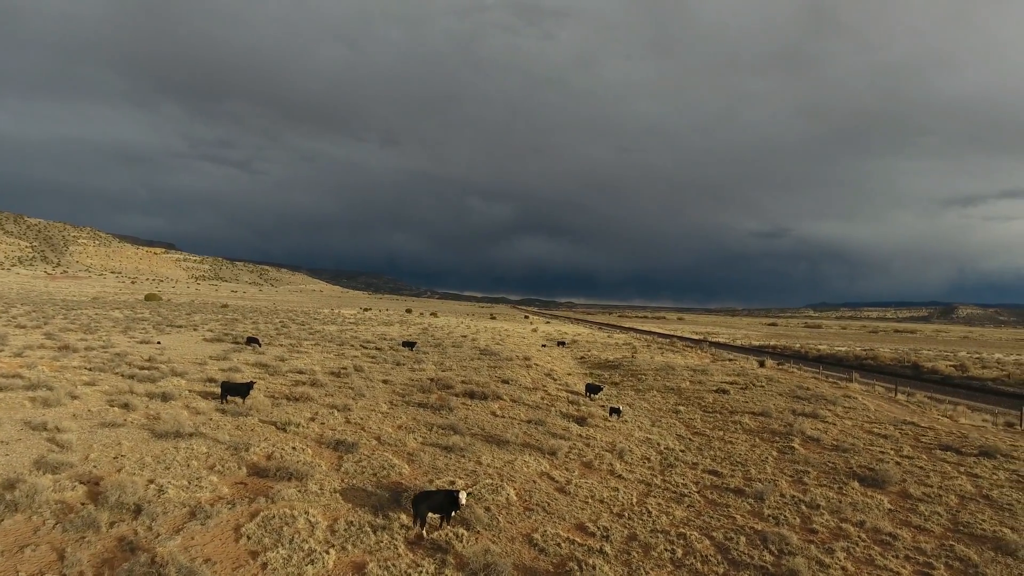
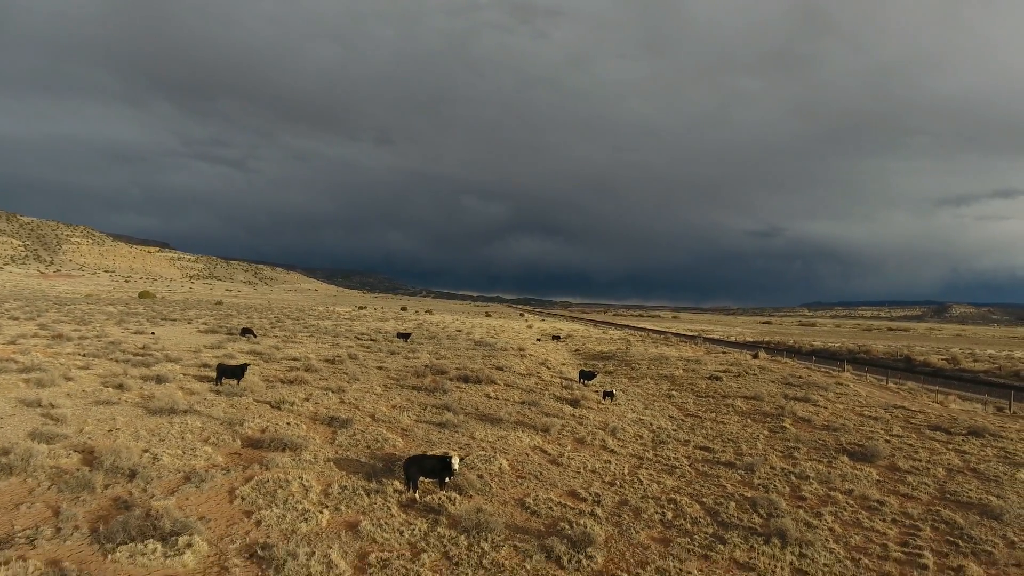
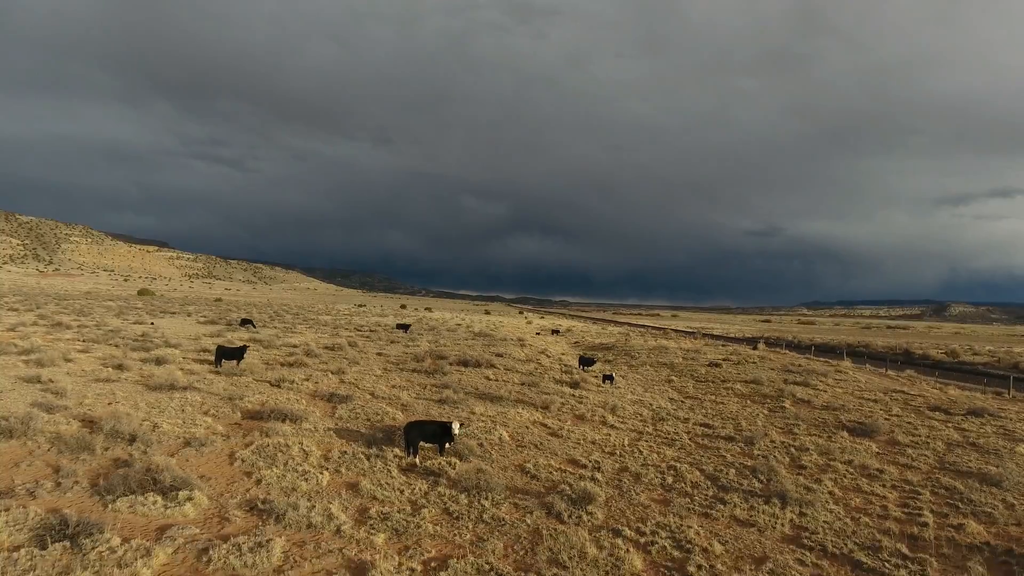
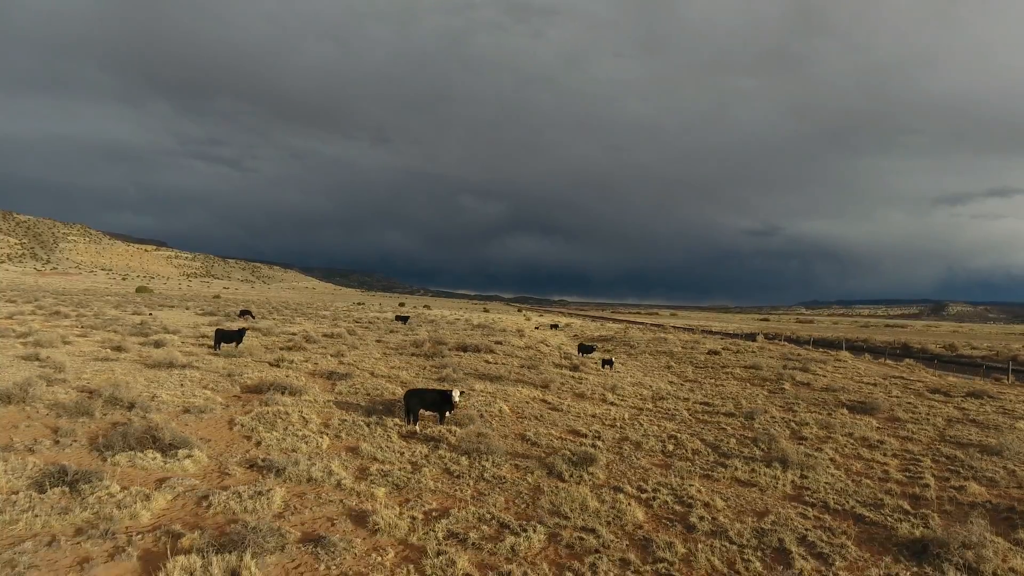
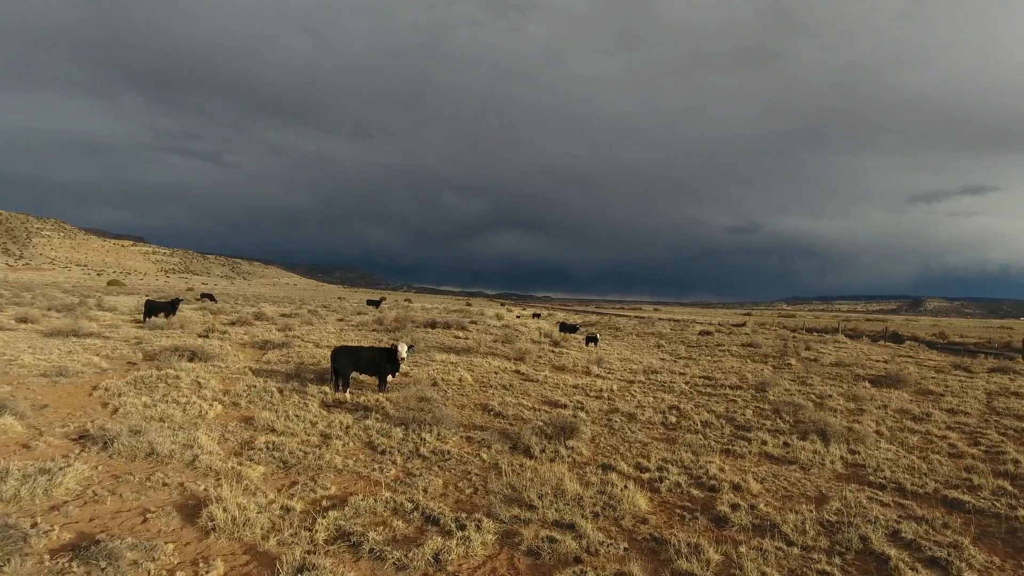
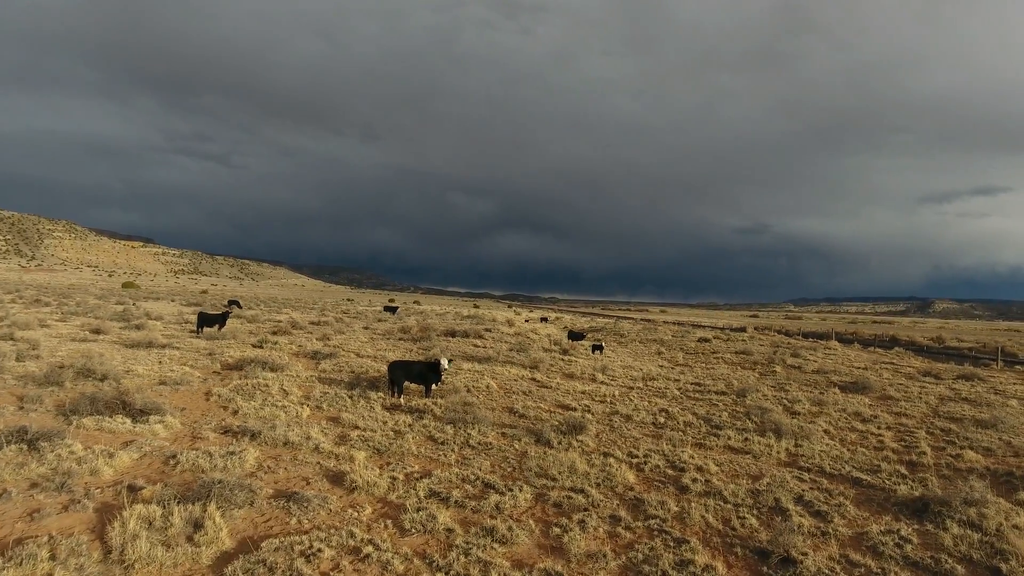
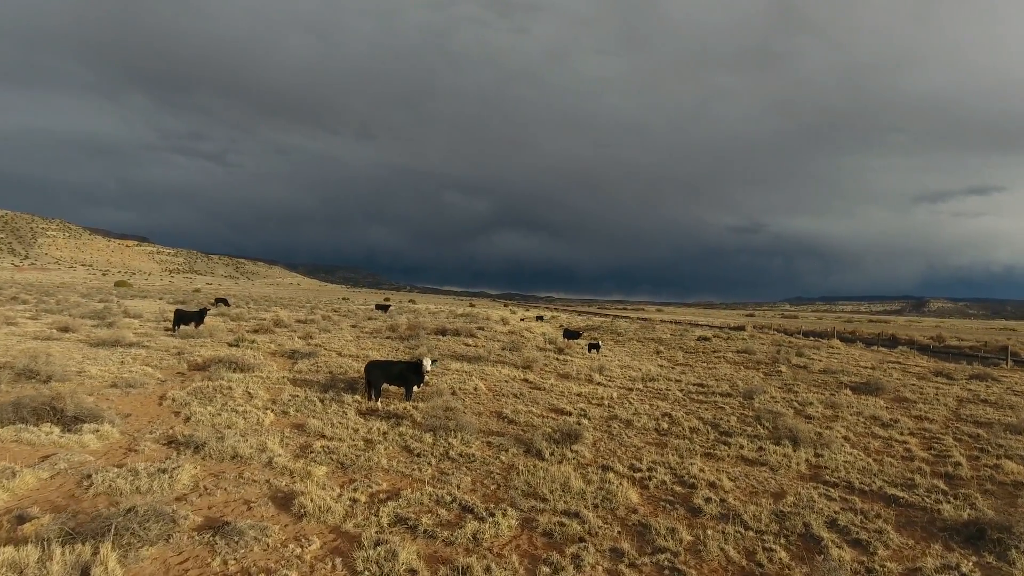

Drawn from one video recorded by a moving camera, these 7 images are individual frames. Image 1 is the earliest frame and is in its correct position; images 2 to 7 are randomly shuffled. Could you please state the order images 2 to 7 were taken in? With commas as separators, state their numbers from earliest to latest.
2, 3, 4, 6, 7, 5
